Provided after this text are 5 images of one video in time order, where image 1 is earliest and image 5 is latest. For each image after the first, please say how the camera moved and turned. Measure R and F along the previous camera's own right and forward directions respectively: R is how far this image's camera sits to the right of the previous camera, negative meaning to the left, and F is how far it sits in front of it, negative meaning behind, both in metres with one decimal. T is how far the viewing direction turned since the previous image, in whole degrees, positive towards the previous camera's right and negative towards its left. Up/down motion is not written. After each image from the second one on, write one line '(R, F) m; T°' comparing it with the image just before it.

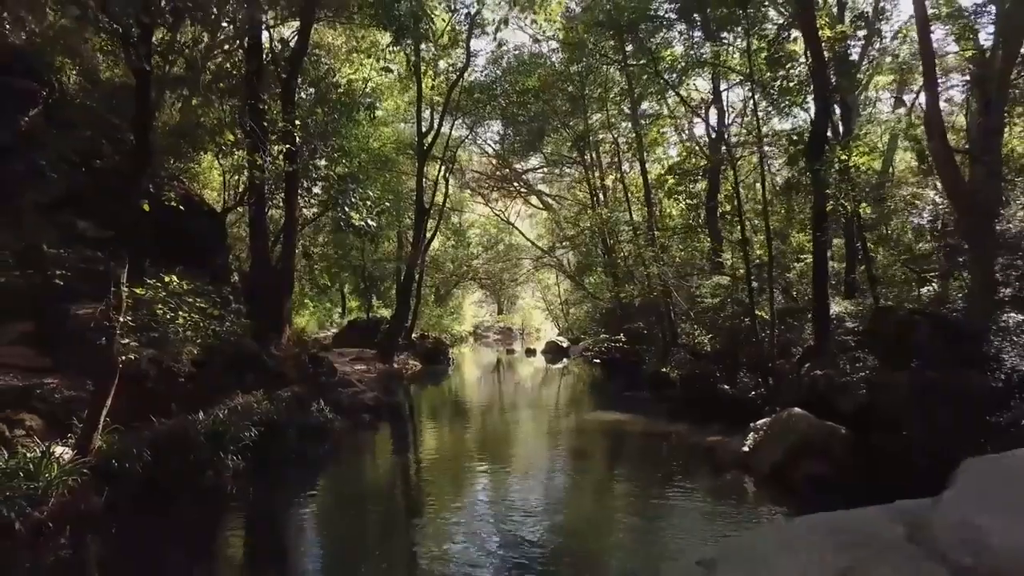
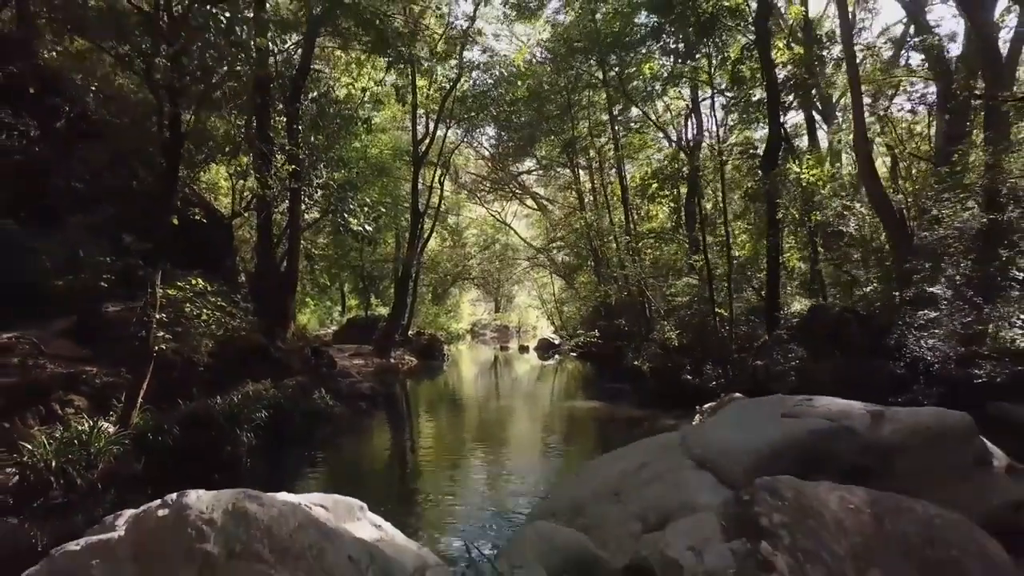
(+0.3, -1.3) m; 0°
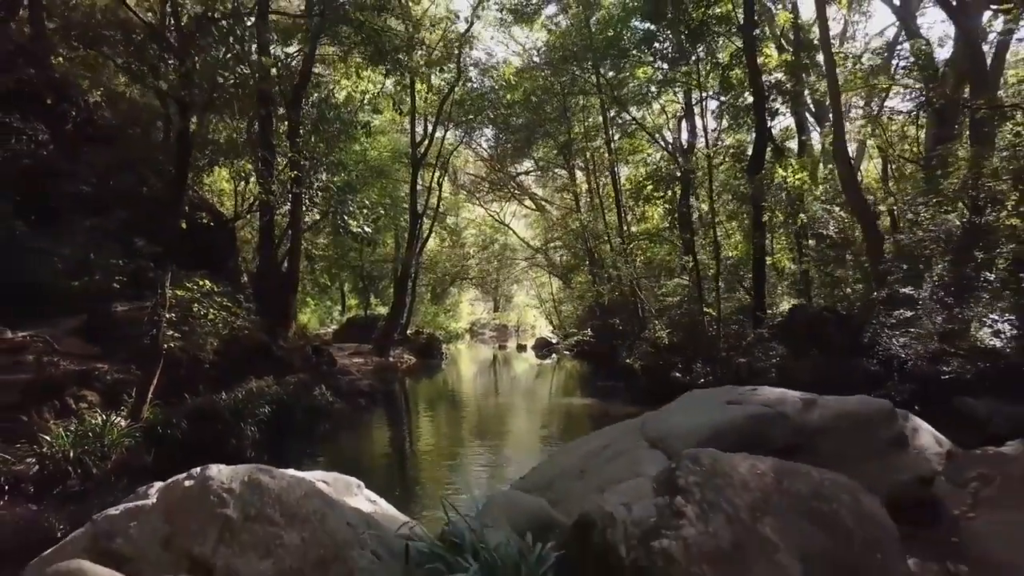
(+0.1, -0.4) m; 0°
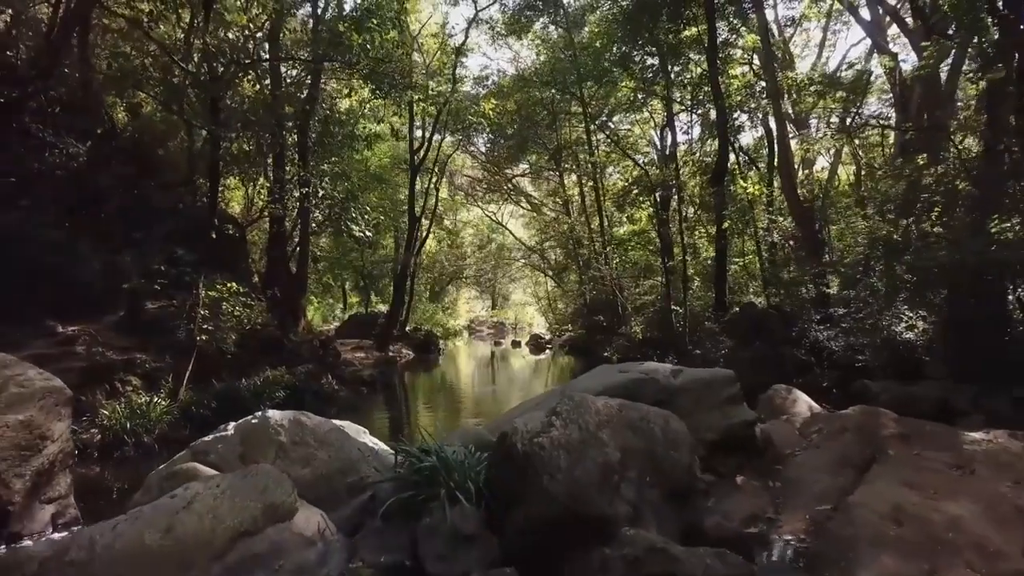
(+0.3, -1.6) m; 0°
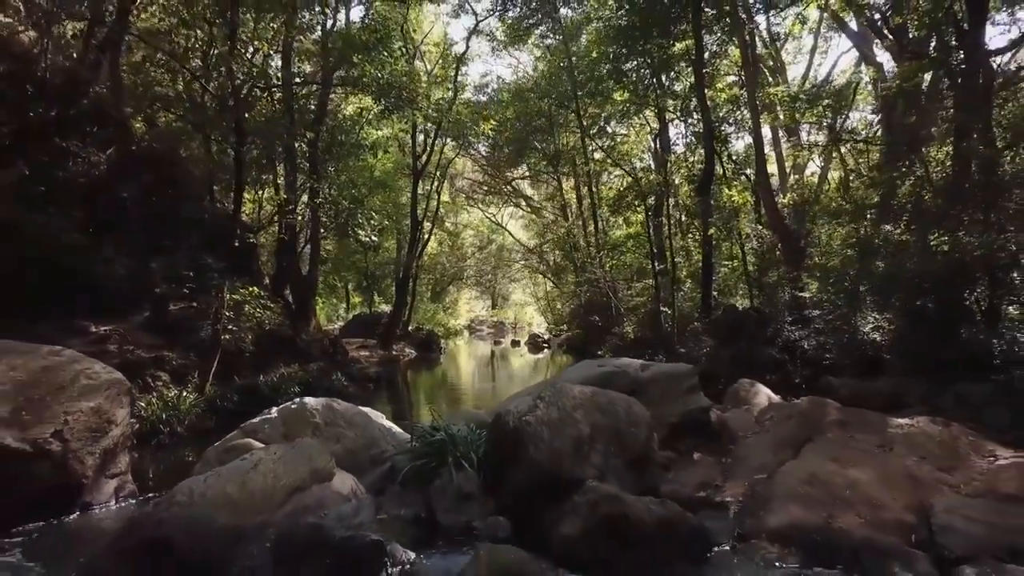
(0.0, -1.0) m; 0°
